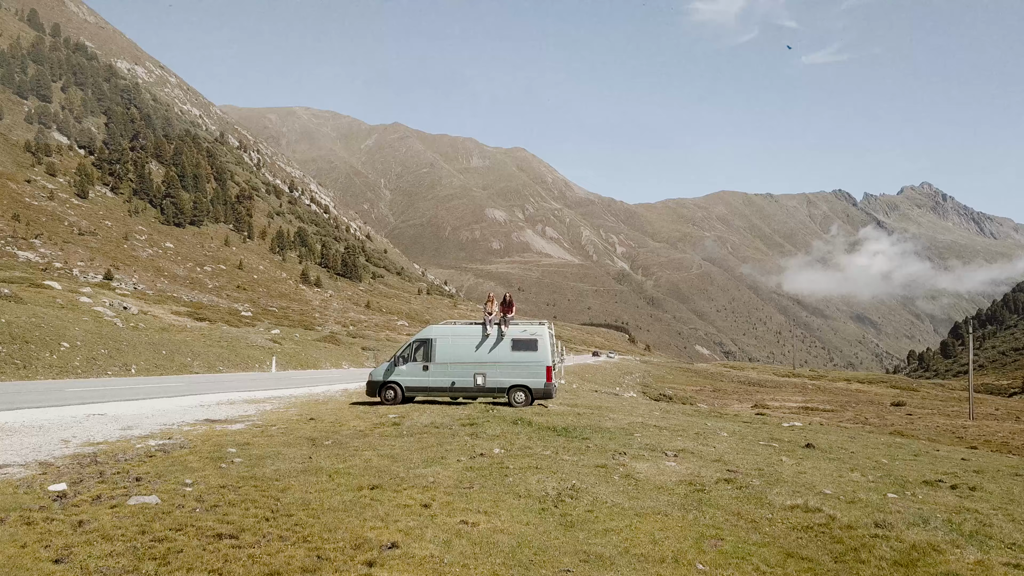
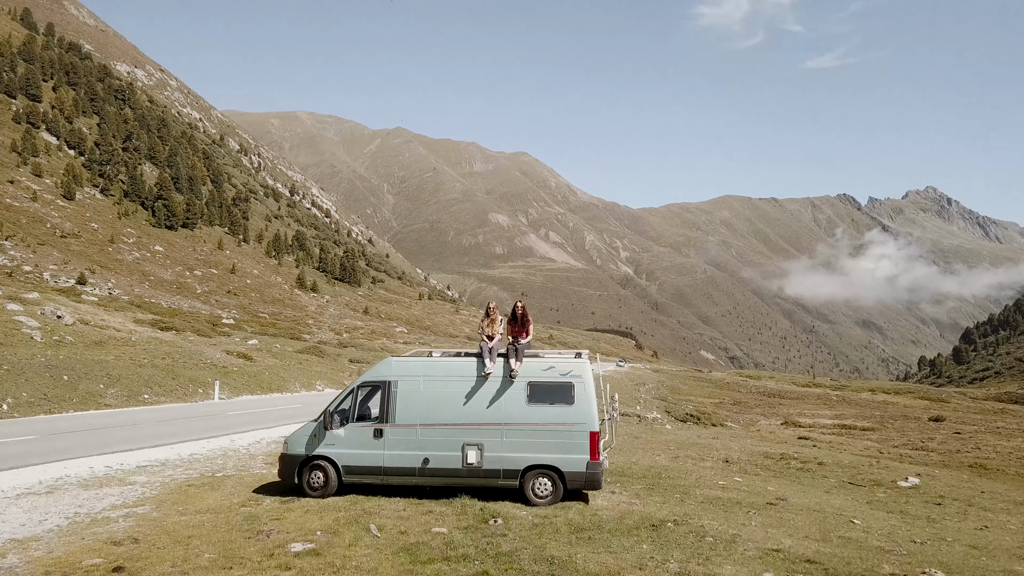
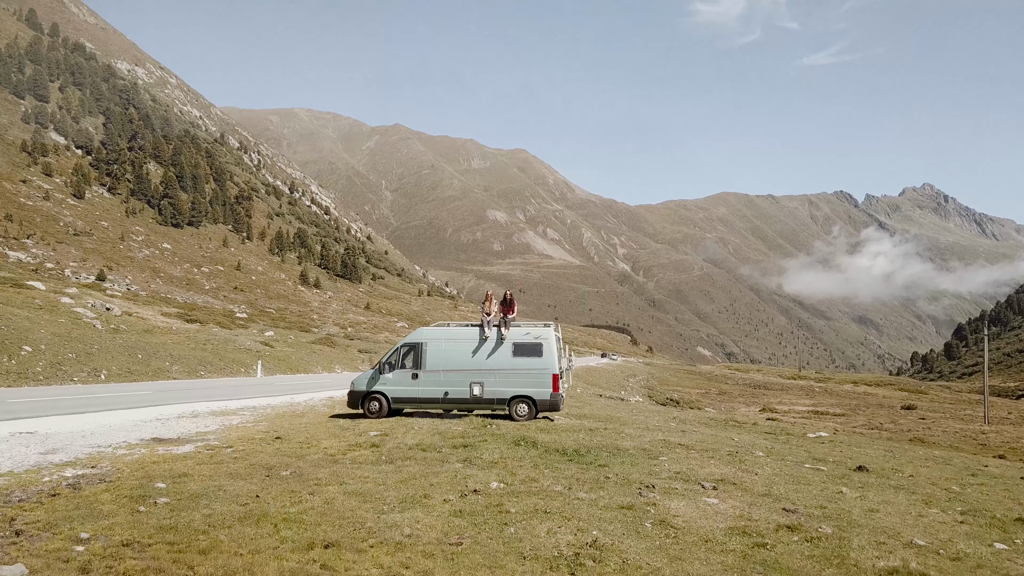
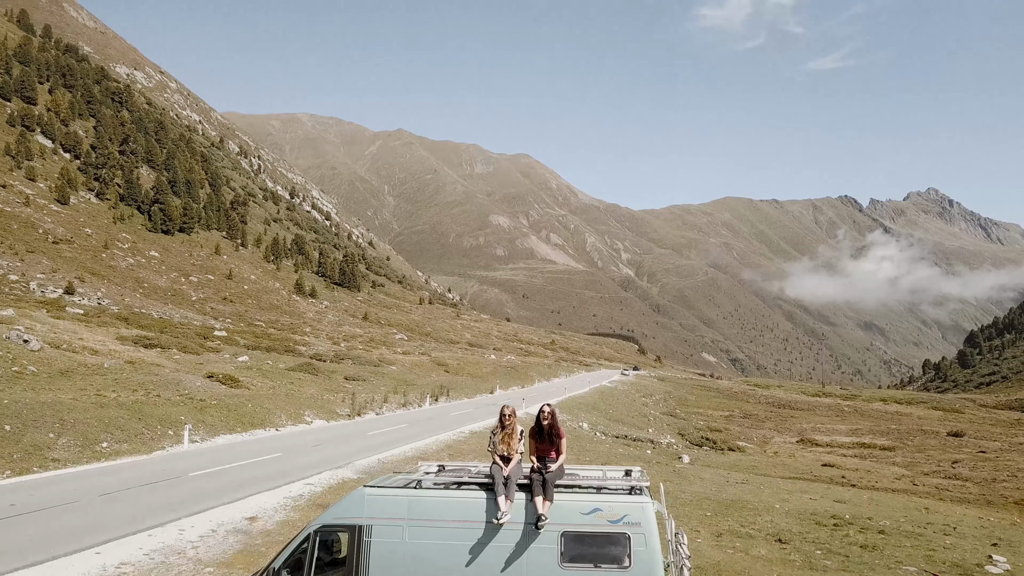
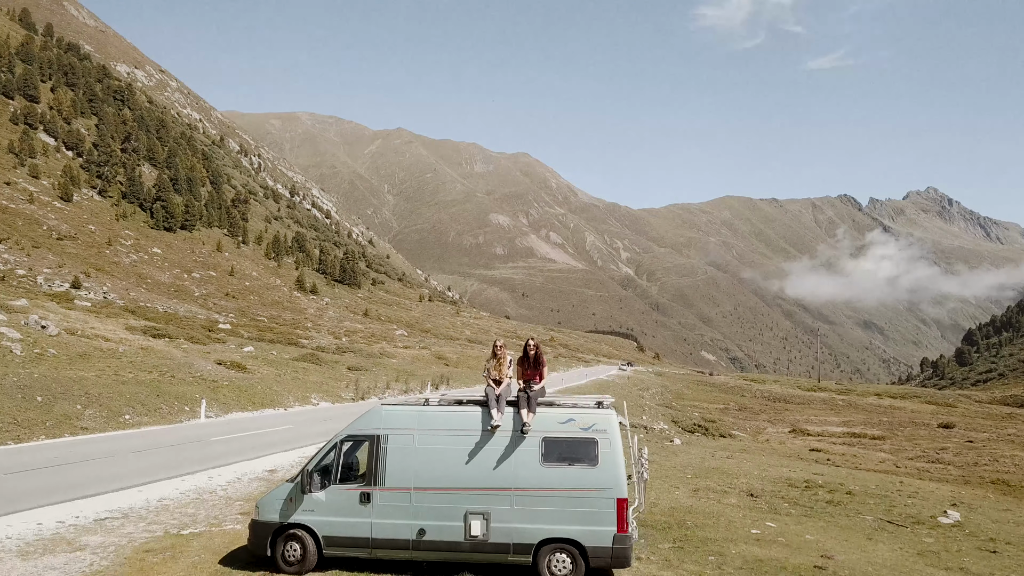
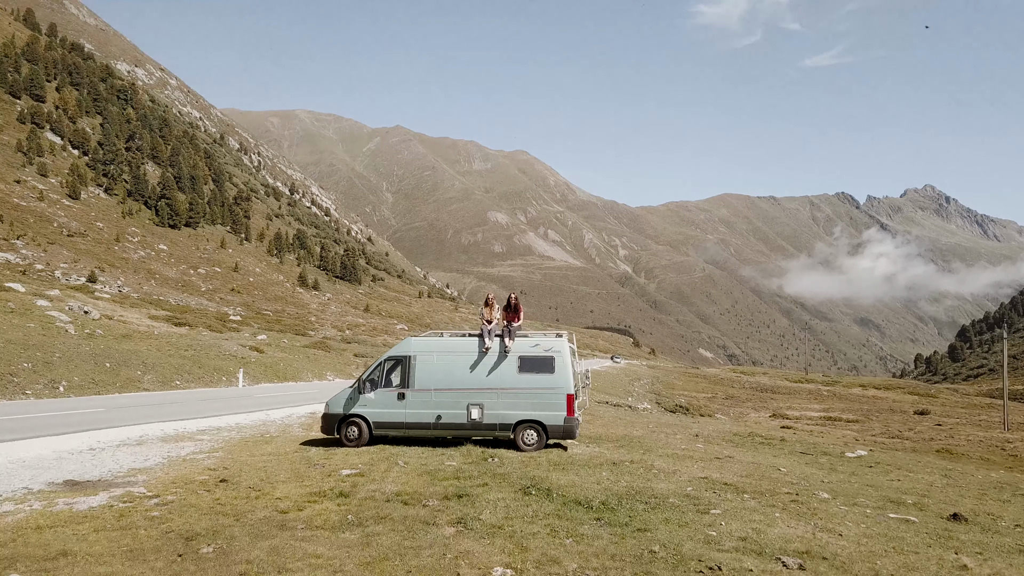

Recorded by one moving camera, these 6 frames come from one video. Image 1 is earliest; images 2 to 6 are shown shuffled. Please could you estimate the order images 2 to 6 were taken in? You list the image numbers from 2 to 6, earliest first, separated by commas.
3, 6, 2, 5, 4
